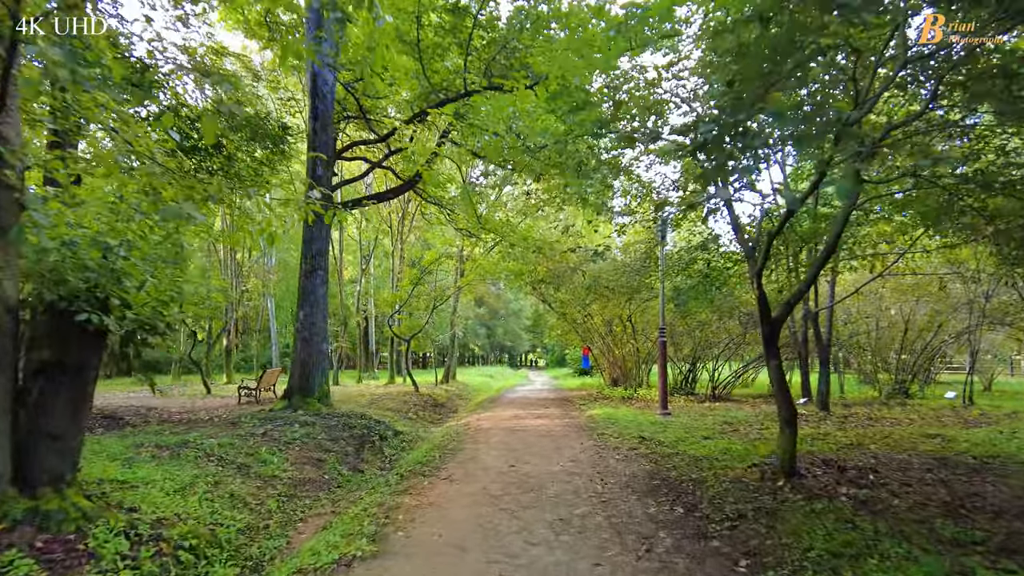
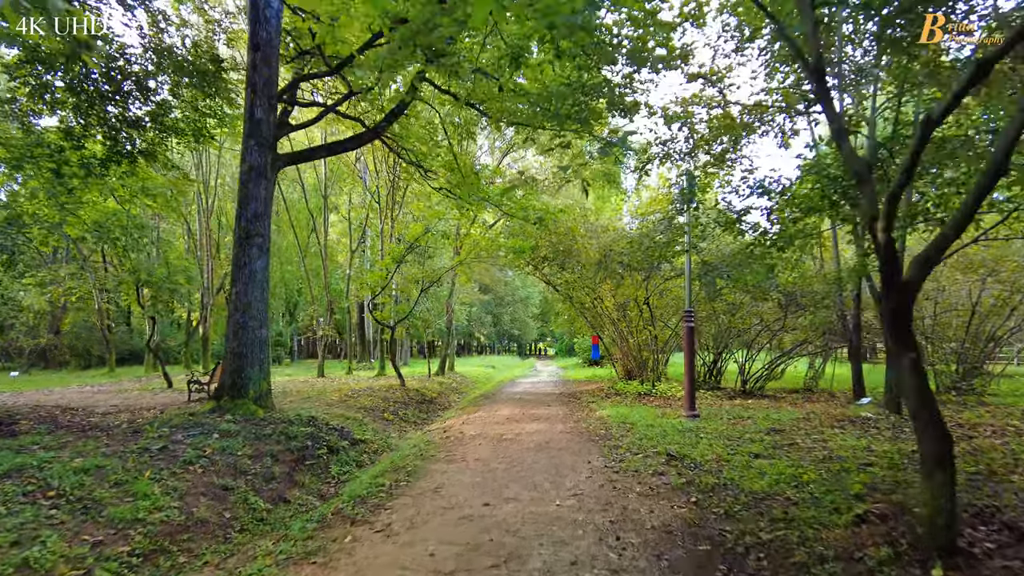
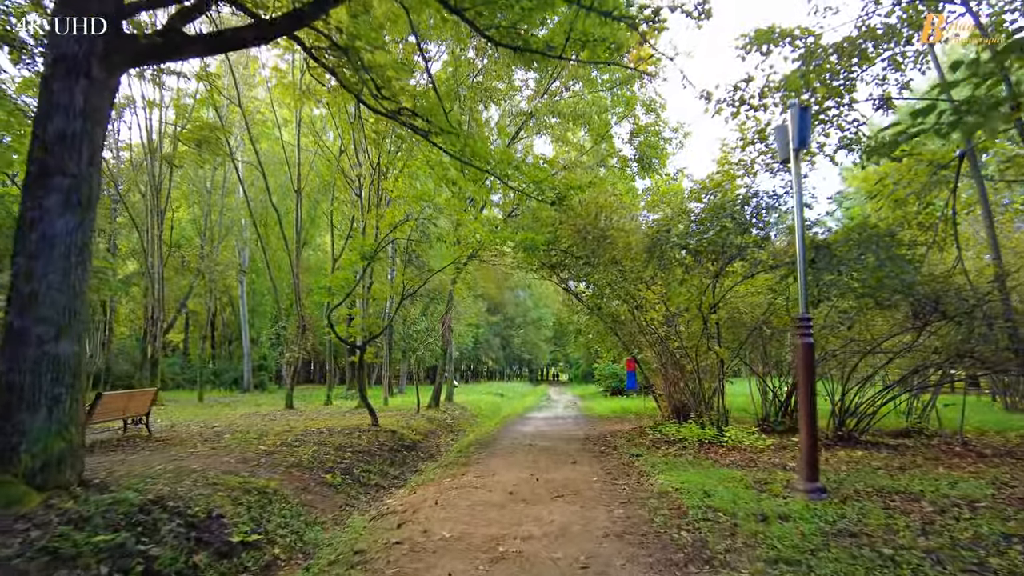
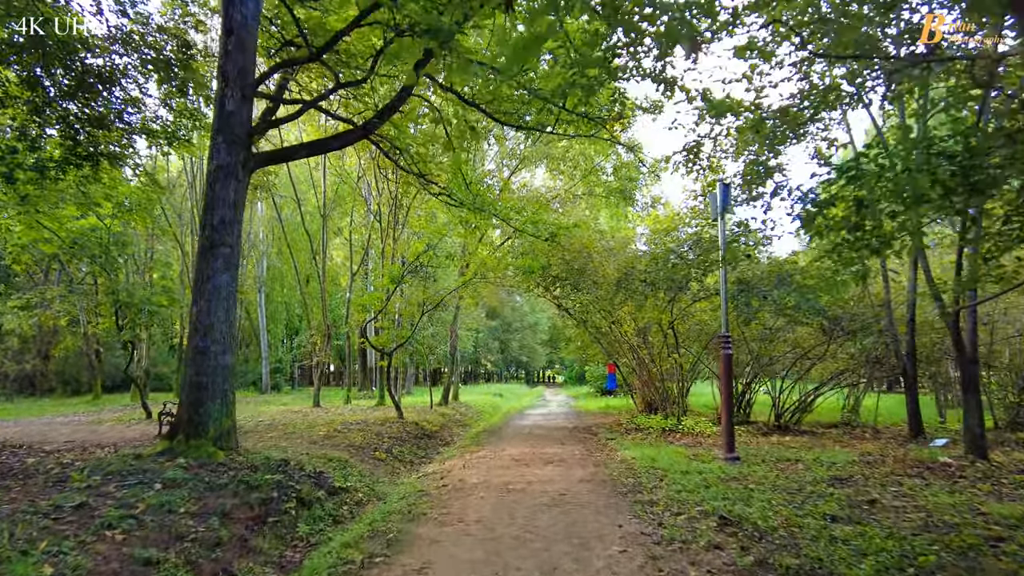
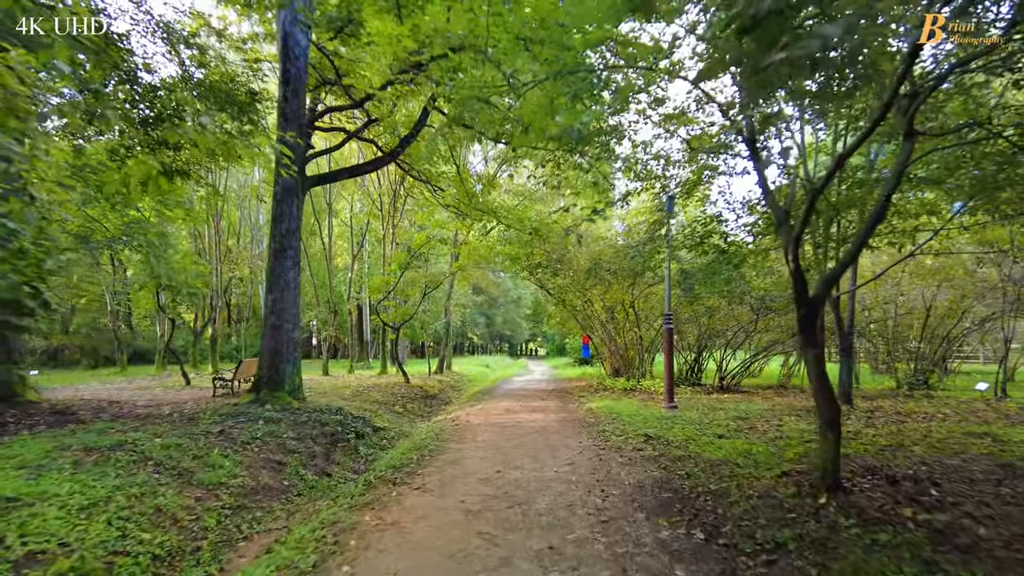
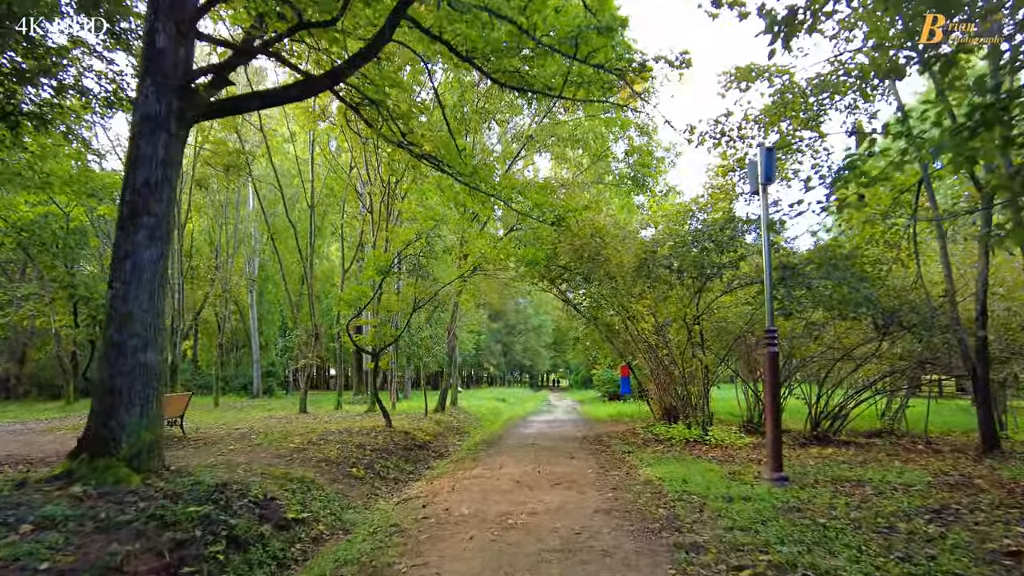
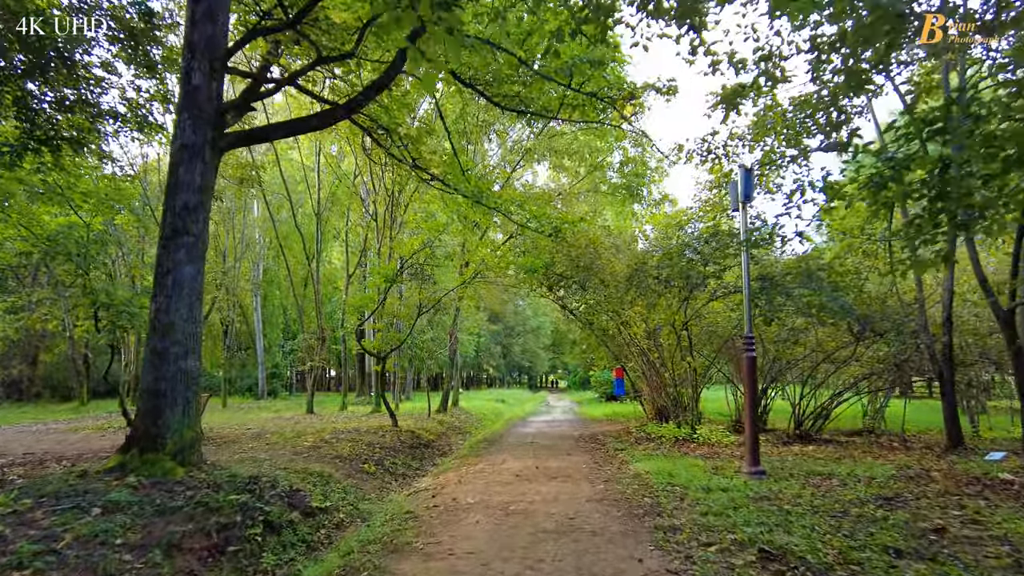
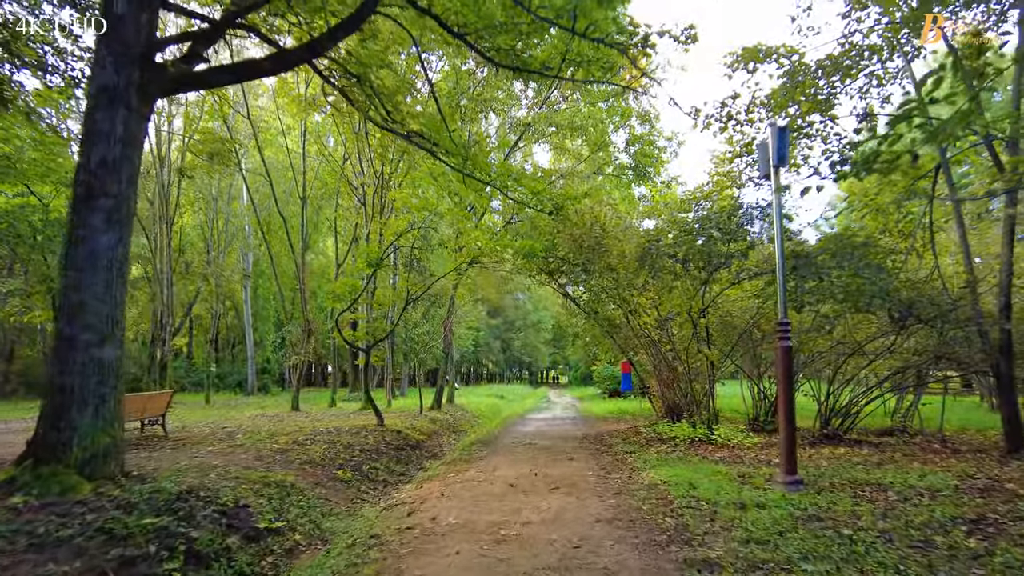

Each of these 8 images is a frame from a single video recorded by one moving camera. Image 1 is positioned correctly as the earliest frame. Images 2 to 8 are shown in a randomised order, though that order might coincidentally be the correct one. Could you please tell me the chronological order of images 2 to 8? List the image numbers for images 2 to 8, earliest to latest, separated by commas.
5, 2, 4, 7, 6, 8, 3
